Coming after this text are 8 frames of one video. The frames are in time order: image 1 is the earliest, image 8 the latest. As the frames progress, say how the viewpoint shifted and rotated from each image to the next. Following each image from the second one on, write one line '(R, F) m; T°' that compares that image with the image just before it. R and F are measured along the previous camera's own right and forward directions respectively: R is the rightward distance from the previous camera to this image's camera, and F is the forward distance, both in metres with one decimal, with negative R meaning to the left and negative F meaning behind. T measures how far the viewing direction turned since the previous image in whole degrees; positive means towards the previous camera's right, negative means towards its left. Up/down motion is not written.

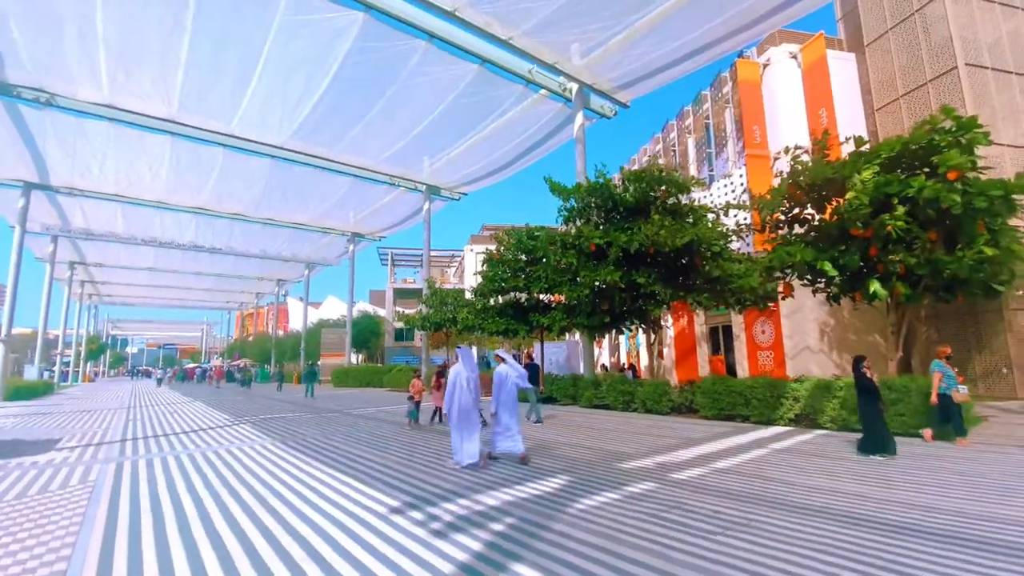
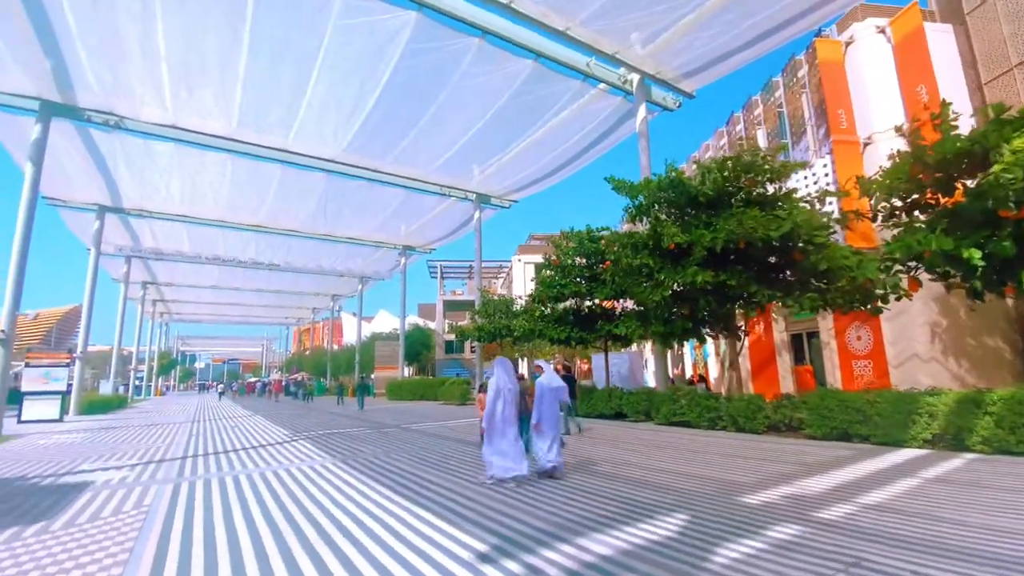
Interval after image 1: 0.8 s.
(-0.6, +1.0) m; -5°
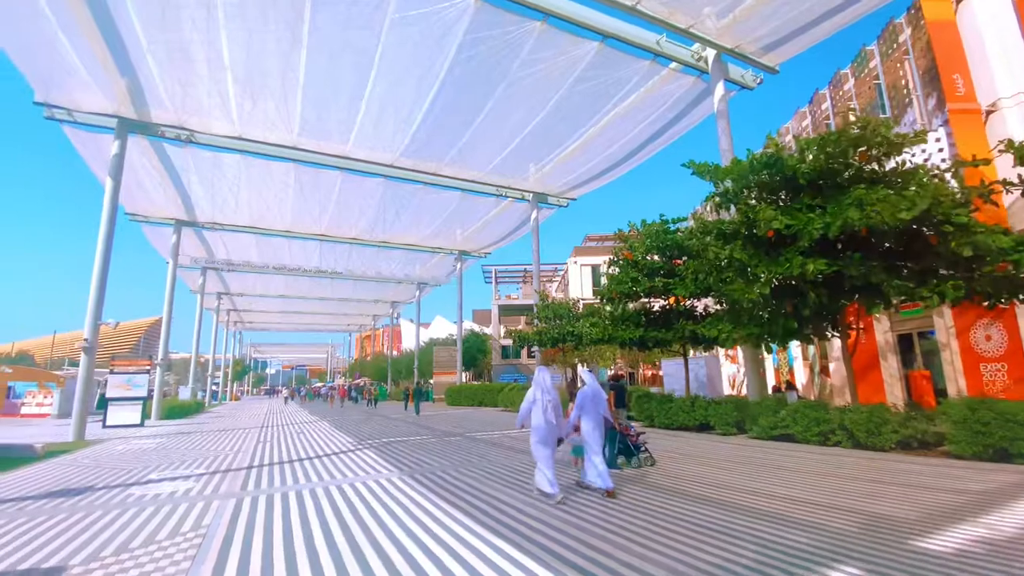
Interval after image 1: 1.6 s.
(-0.5, +0.9) m; -6°
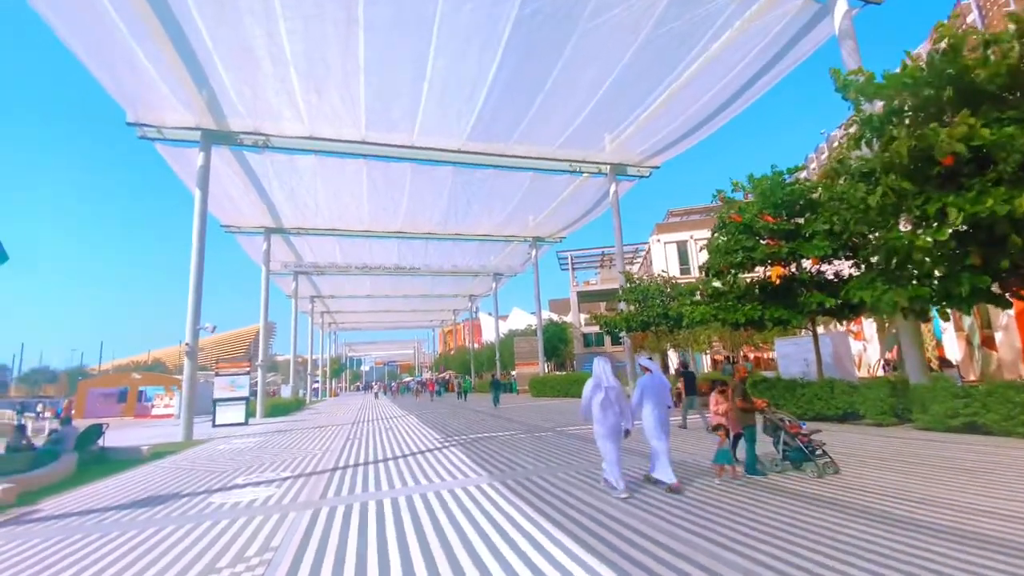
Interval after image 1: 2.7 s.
(-0.3, +1.3) m; -9°
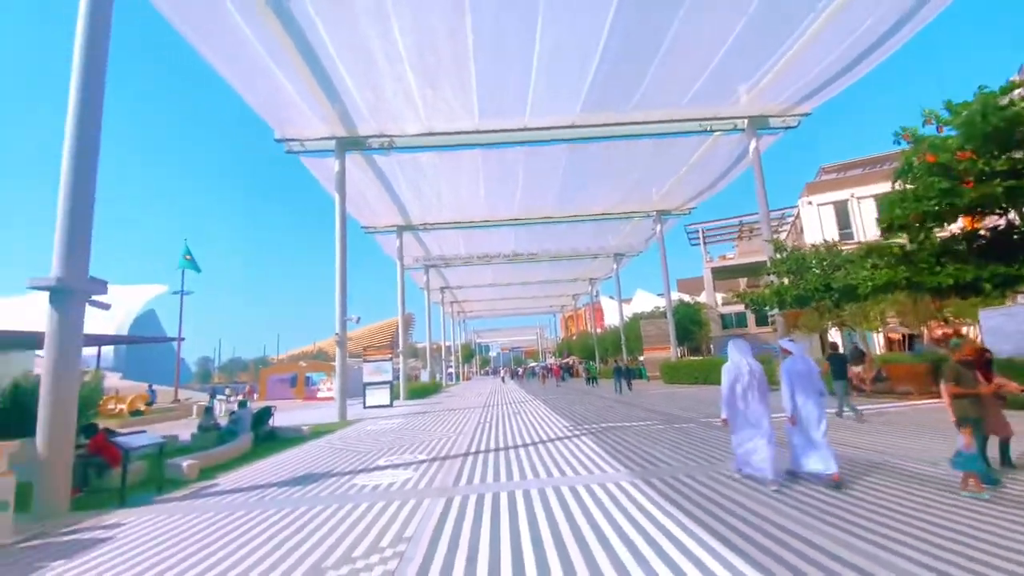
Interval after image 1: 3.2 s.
(-0.1, +0.6) m; -15°
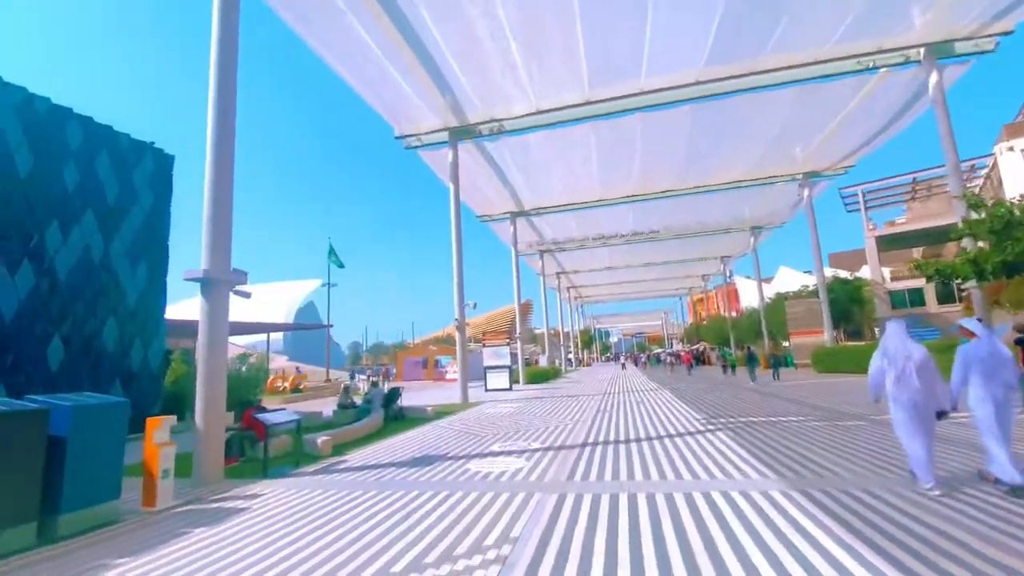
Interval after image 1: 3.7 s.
(+0.1, +0.7) m; -14°
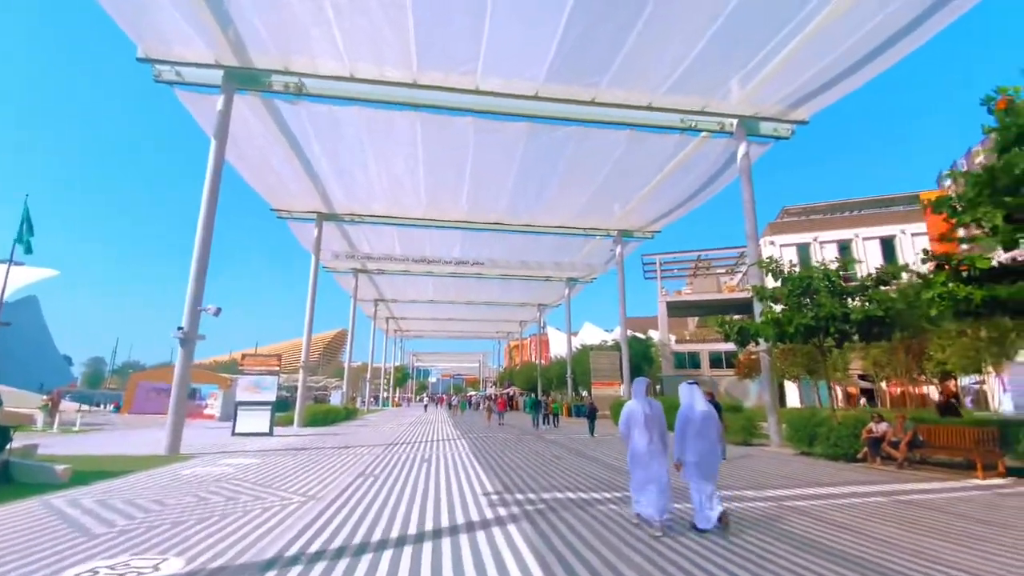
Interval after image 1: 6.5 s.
(+1.6, +3.4) m; +20°
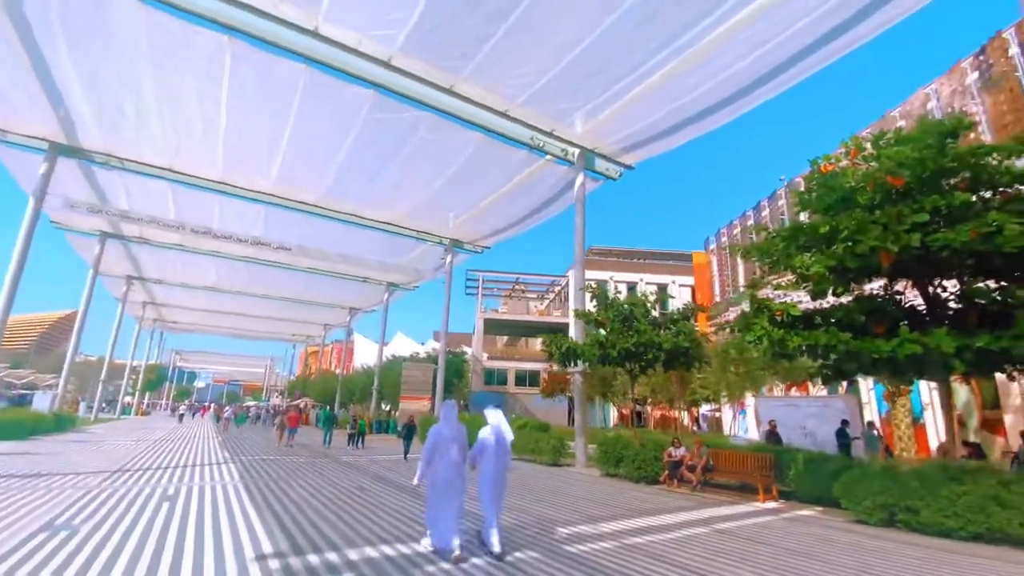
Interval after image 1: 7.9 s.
(-0.2, +1.6) m; +22°
